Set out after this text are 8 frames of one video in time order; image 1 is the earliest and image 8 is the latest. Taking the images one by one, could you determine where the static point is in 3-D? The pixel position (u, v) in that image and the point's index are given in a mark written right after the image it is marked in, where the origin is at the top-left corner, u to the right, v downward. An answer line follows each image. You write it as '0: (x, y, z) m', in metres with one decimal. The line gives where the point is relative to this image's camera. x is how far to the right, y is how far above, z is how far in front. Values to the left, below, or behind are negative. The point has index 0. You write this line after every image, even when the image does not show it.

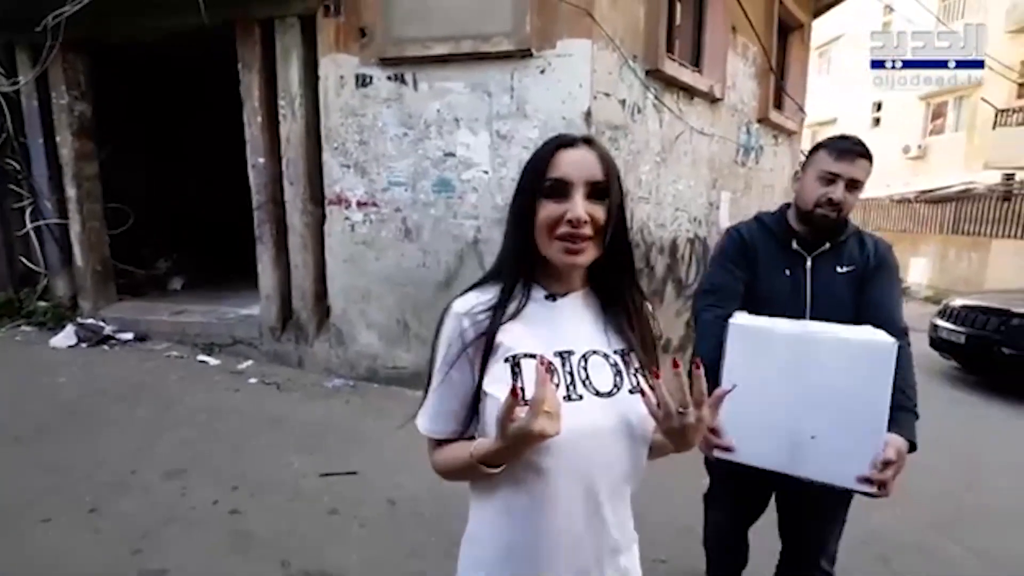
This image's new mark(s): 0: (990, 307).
0: (+7.0, -0.3, +7.4) m
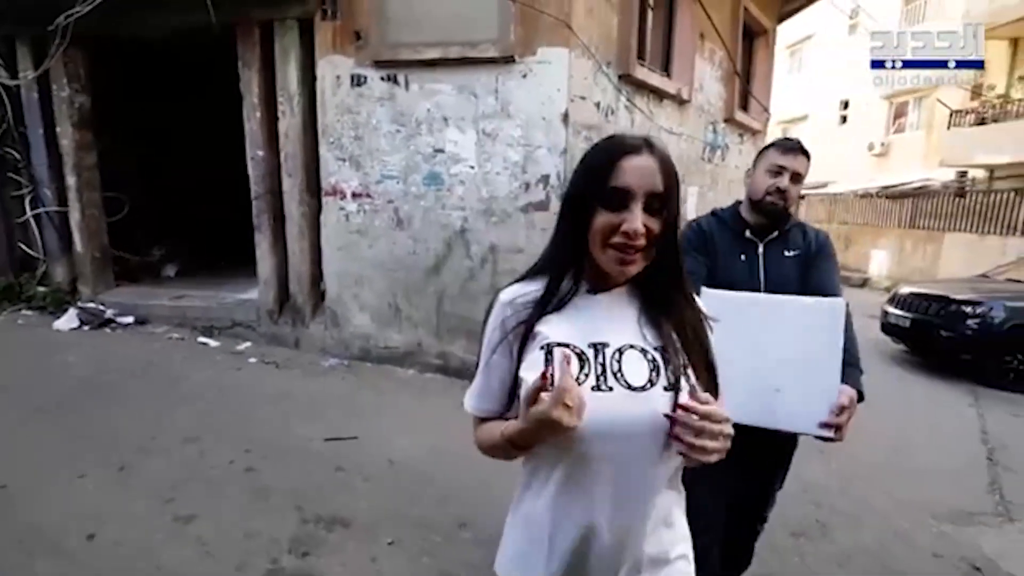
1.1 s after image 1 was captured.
0: (+6.7, -0.1, +8.1) m
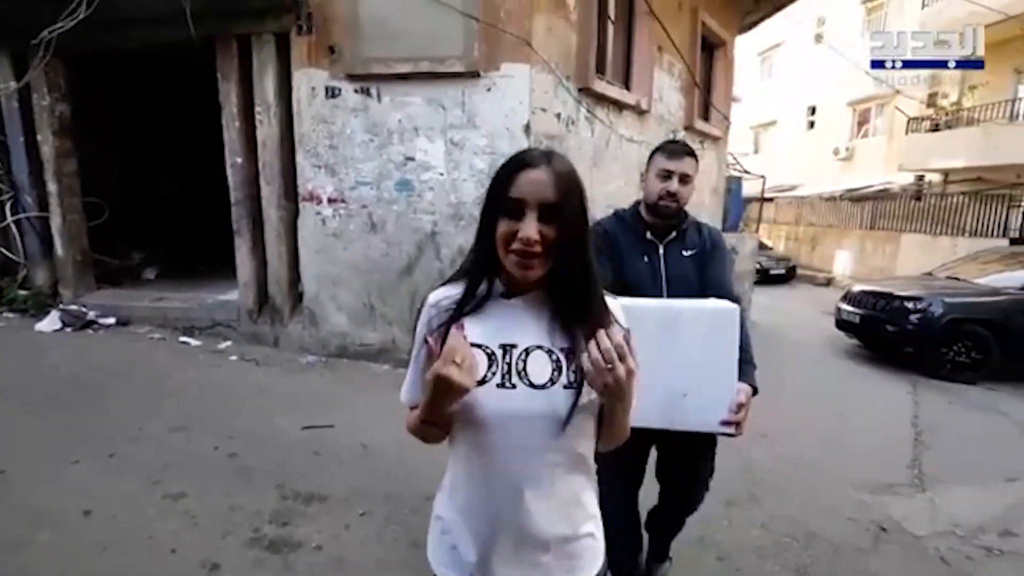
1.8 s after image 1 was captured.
0: (+6.3, -0.1, +8.6) m
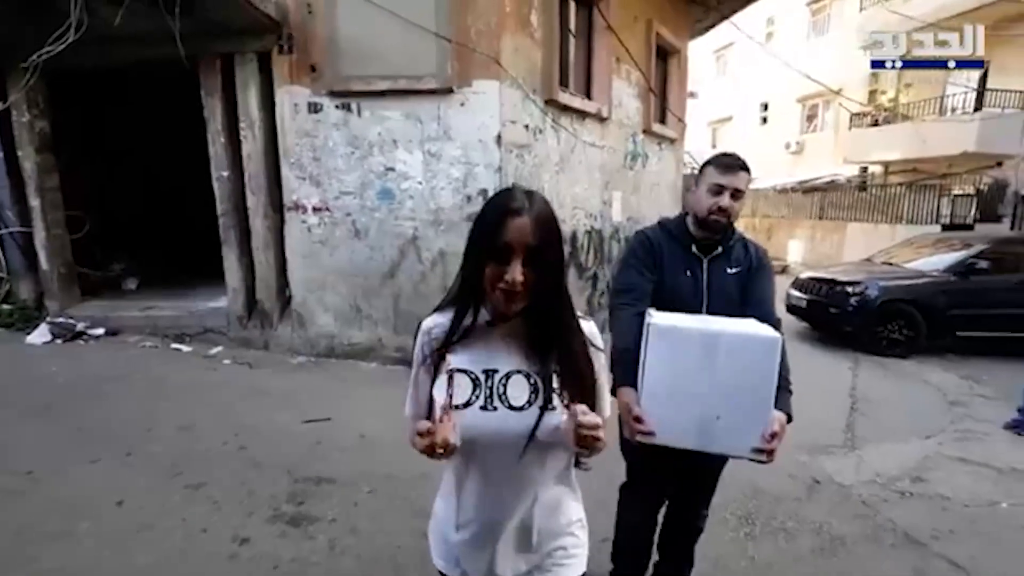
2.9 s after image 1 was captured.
0: (+5.8, +0.2, +9.5) m
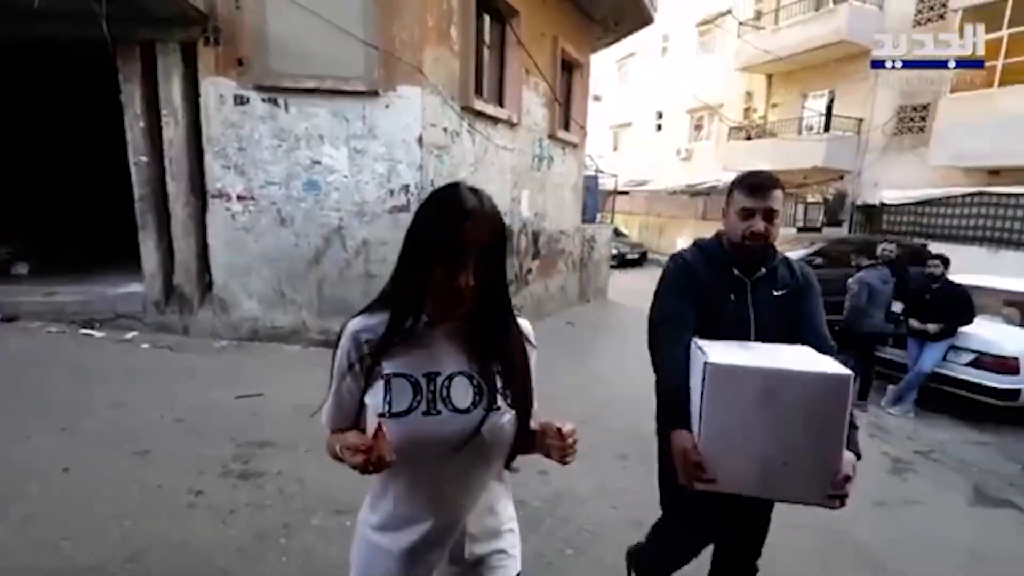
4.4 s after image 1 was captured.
0: (+4.1, +0.4, +11.0) m
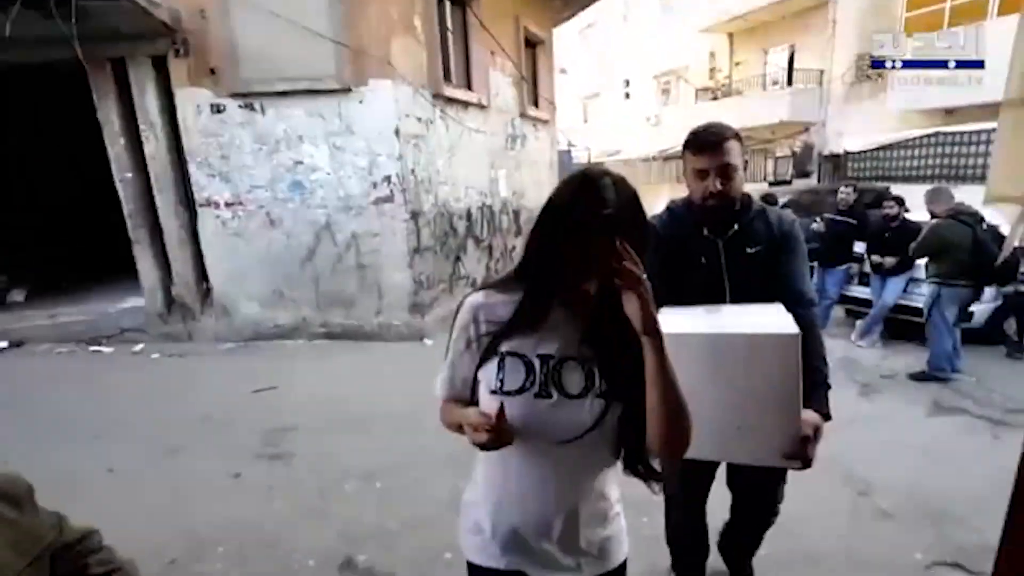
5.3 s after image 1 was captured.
0: (+3.7, +1.2, +11.4) m
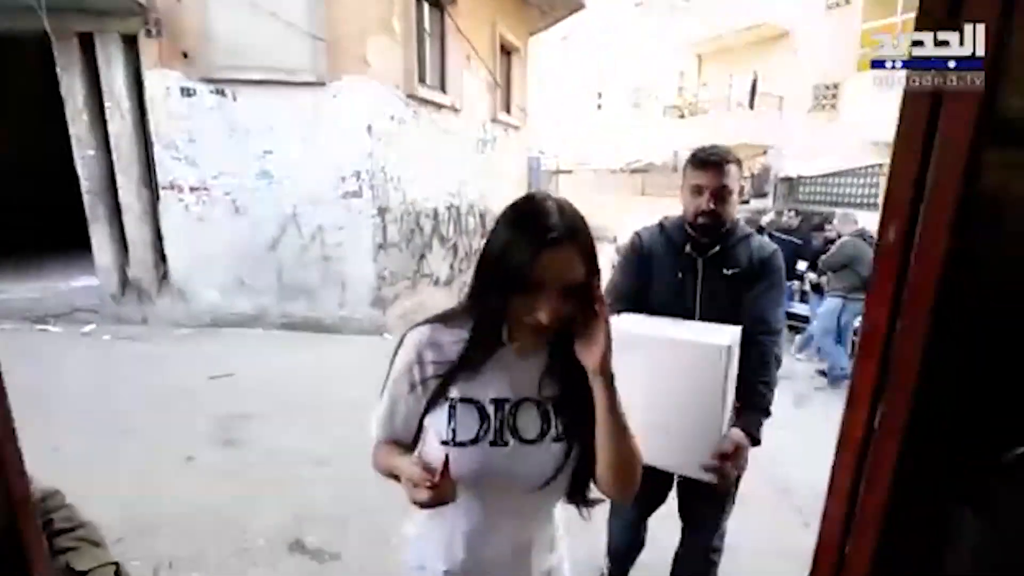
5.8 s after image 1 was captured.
0: (+2.9, +1.0, +11.9) m
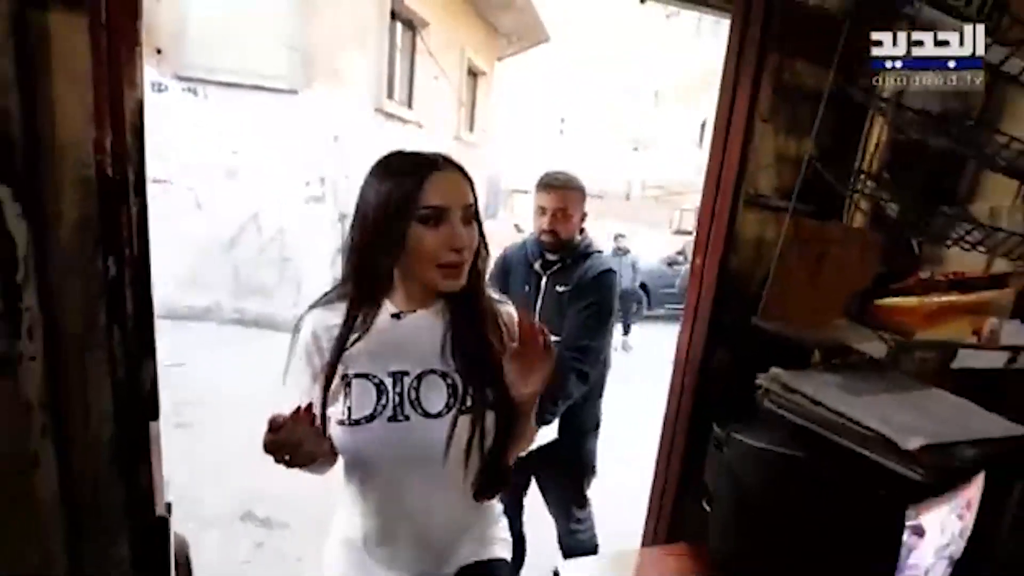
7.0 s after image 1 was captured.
0: (+1.8, +0.6, +12.5) m
